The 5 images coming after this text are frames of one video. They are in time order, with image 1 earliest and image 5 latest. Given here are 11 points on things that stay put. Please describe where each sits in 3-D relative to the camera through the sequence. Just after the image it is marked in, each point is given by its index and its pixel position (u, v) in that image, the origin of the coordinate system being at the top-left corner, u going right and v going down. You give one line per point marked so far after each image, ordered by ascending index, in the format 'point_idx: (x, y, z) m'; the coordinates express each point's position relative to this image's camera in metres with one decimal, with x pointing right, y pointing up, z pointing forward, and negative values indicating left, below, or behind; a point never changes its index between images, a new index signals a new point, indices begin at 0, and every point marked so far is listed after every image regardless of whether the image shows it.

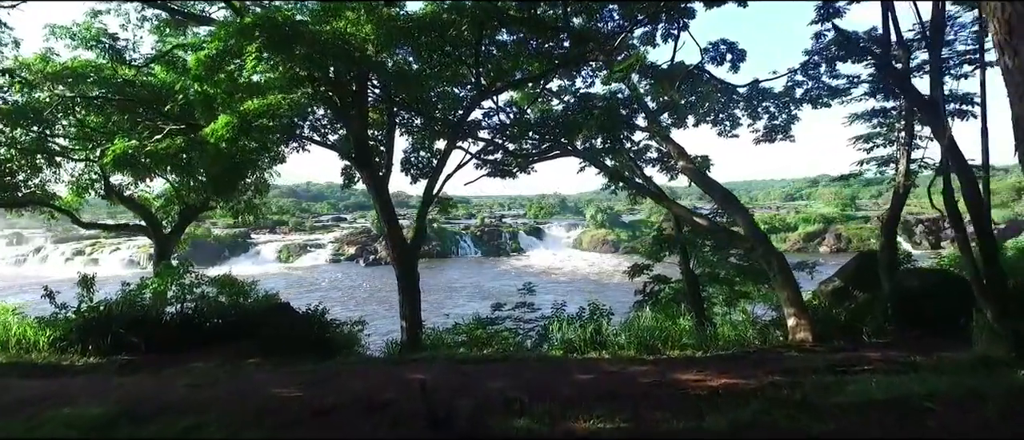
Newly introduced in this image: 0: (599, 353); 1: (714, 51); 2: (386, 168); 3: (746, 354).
0: (+1.7, -2.5, +7.5) m
1: (+6.0, +5.0, +11.7) m
2: (-3.1, +1.3, +9.8) m
3: (+3.7, -2.1, +6.2) m
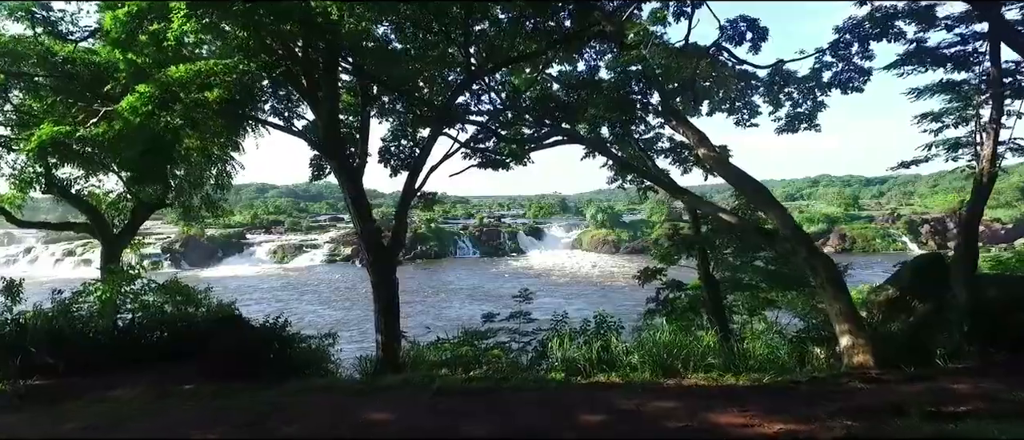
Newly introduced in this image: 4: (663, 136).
0: (+1.5, -2.5, +6.3) m
1: (+5.9, +5.1, +10.5) m
2: (-3.3, +1.4, +8.5) m
3: (+3.6, -2.0, +4.9) m
4: (+3.8, +2.1, +10.0) m
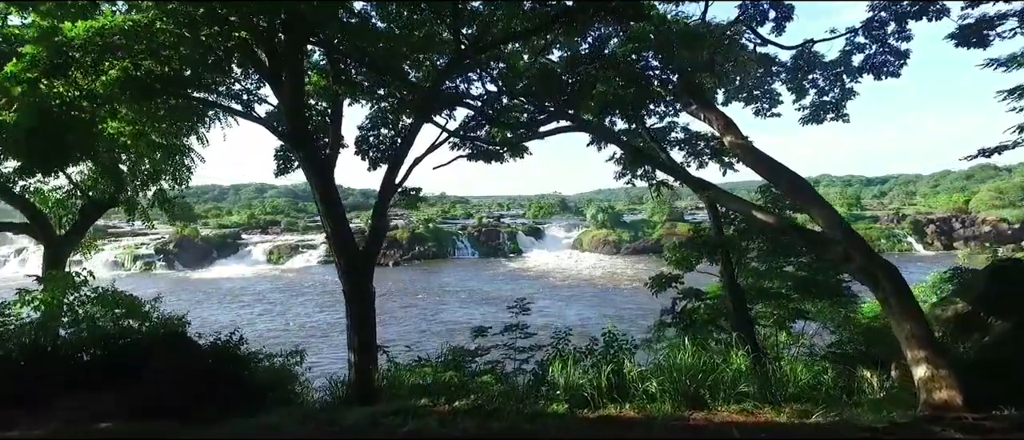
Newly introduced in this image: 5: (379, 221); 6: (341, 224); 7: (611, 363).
0: (+1.4, -2.5, +5.2) m
1: (+5.8, +5.1, +9.4) m
2: (-3.4, +1.4, +7.4) m
3: (+3.5, -2.0, +3.8) m
4: (+3.7, +2.1, +8.9) m
5: (-2.5, -0.1, +7.3) m
6: (-3.1, -0.1, +7.0) m
7: (+1.5, -2.2, +6.0) m
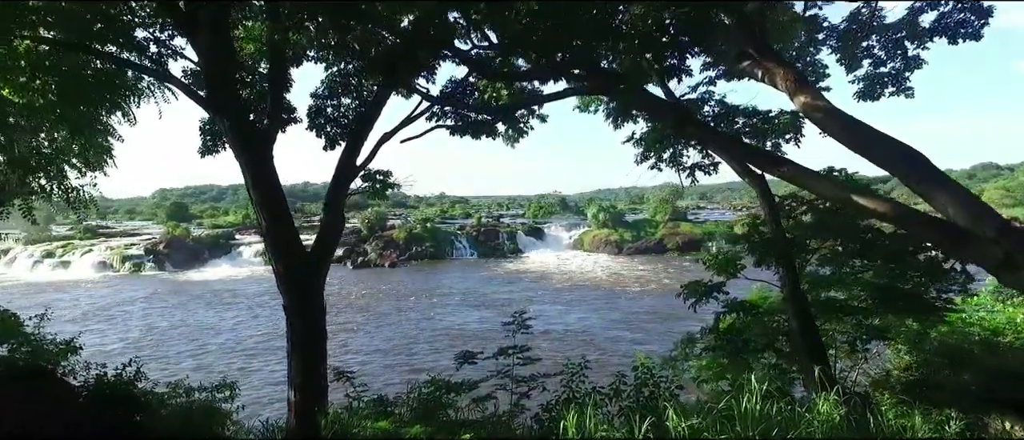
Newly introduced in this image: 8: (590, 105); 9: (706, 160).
0: (+1.4, -2.4, +3.5) m
1: (+5.7, +5.2, +7.7) m
2: (-3.4, +1.5, +5.7) m
3: (+3.4, -1.9, +2.1) m
4: (+3.6, +2.2, +7.2) m
5: (-2.5, +0.1, +5.6) m
6: (-3.1, 0.0, +5.3) m
7: (+1.4, -2.0, +4.2) m
8: (+2.1, +3.1, +10.6) m
9: (+3.5, +1.1, +7.2) m
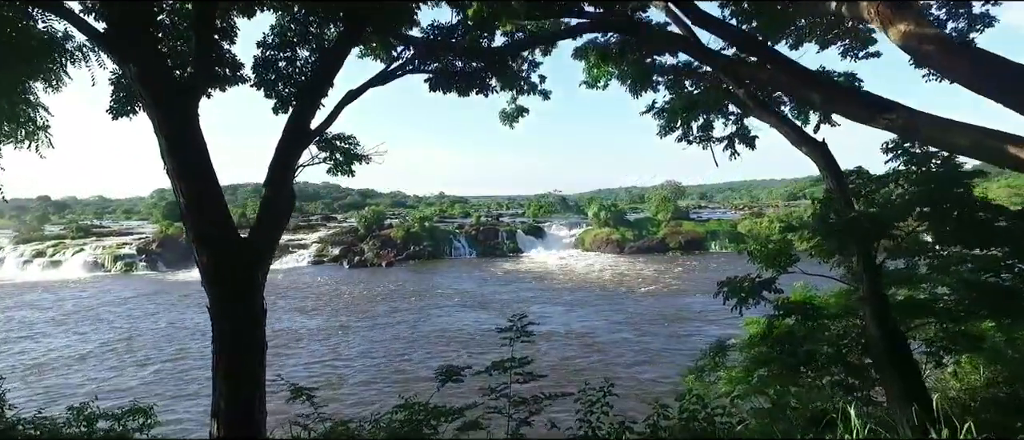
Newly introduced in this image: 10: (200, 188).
0: (+1.3, -2.1, +2.2) m
1: (+5.7, +5.4, +6.4) m
2: (-3.5, +1.7, +4.5) m
3: (+3.4, -1.7, +0.9) m
4: (+3.6, +2.5, +5.9) m
5: (-2.6, +0.3, +4.3) m
6: (-3.1, +0.3, +4.1) m
7: (+1.4, -1.8, +3.0) m
8: (+2.1, +3.3, +9.3) m
9: (+3.5, +1.3, +6.0) m
10: (-3.2, +0.3, +4.0) m
